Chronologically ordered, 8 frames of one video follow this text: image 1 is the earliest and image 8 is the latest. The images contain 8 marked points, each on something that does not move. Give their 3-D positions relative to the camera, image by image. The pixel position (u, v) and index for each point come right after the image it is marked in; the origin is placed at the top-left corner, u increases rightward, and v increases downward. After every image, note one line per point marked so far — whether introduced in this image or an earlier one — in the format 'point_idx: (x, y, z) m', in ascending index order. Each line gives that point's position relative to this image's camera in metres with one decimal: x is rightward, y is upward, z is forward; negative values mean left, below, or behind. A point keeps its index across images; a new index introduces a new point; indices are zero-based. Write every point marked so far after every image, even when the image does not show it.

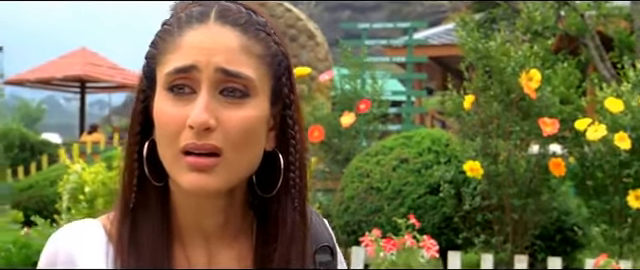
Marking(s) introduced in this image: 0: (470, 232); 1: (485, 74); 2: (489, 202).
0: (+0.8, -0.5, +6.1) m
1: (+0.9, +0.3, +5.8) m
2: (+0.9, -0.4, +5.9) m
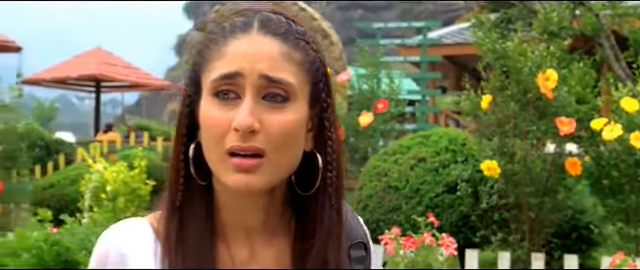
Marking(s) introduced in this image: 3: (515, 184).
0: (+0.9, -0.5, +6.1) m
1: (+1.0, +0.3, +5.9) m
2: (+1.0, -0.3, +6.0) m
3: (+1.0, -0.3, +5.9) m
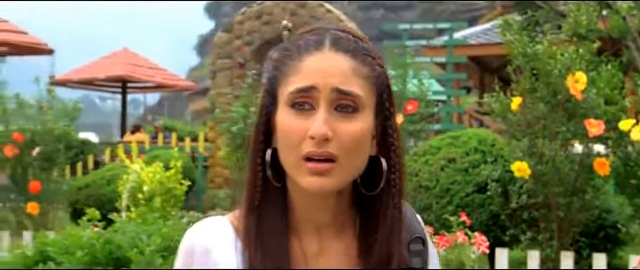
0: (+1.1, -0.5, +6.2) m
1: (+1.2, +0.3, +6.0) m
2: (+1.2, -0.4, +6.1) m
3: (+1.2, -0.3, +6.0) m
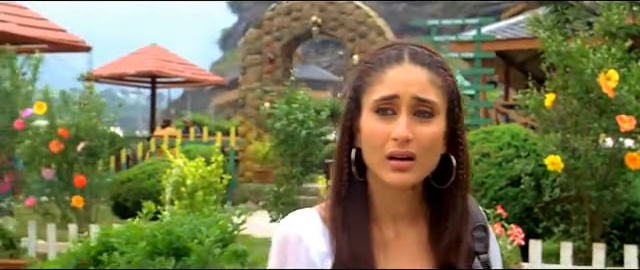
0: (+1.3, -0.5, +6.4) m
1: (+1.4, +0.3, +6.2) m
2: (+1.4, -0.3, +6.2) m
3: (+1.4, -0.2, +6.1) m
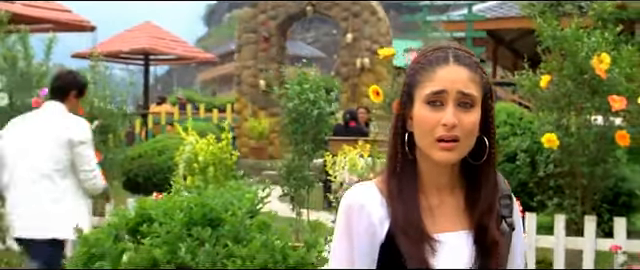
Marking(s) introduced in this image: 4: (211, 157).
0: (+1.3, -0.4, +6.8) m
1: (+1.4, +0.5, +6.5) m
2: (+1.4, -0.2, +6.6) m
3: (+1.4, -0.1, +6.5) m
4: (-0.6, -0.1, +6.6) m
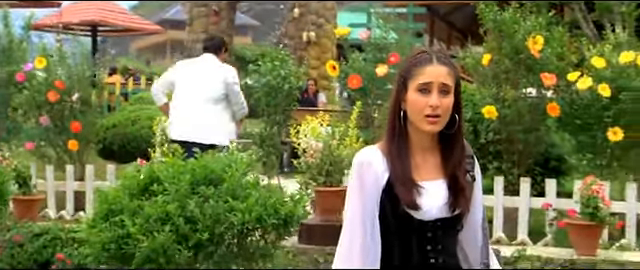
0: (+1.1, -0.2, +7.6) m
1: (+1.2, +0.6, +7.3) m
2: (+1.2, 0.0, +7.4) m
3: (+1.2, +0.1, +7.3) m
4: (-0.9, +0.1, +7.3) m
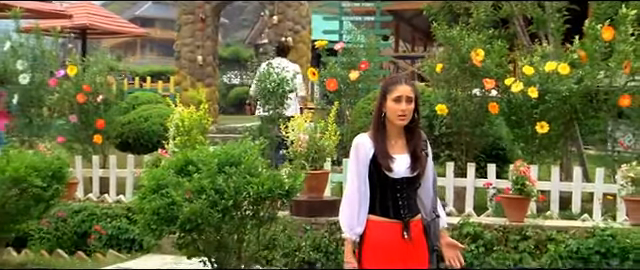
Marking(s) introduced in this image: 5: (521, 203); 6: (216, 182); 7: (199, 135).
0: (+1.0, -0.1, +9.2) m
1: (+1.0, +0.7, +8.9) m
2: (+1.1, 0.0, +9.0) m
3: (+1.1, +0.1, +8.9) m
4: (-1.0, +0.1, +8.8) m
5: (+1.3, -0.5, +7.6) m
6: (-0.6, -0.2, +5.9) m
7: (-0.9, 0.0, +8.5) m
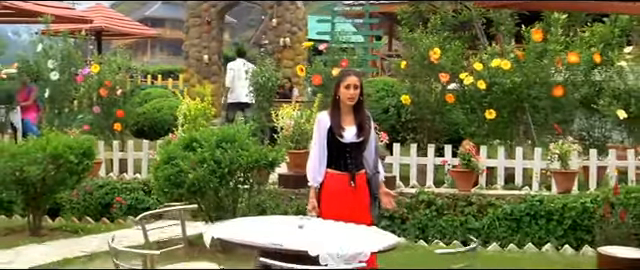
0: (+0.8, 0.0, +10.8) m
1: (+0.9, +0.8, +10.5) m
2: (+0.9, +0.2, +10.6) m
3: (+1.0, +0.3, +10.5) m
4: (-1.1, +0.2, +10.5) m
5: (+1.2, -0.3, +9.2) m
6: (-0.7, -0.1, +7.6) m
7: (-1.1, +0.1, +10.2) m
